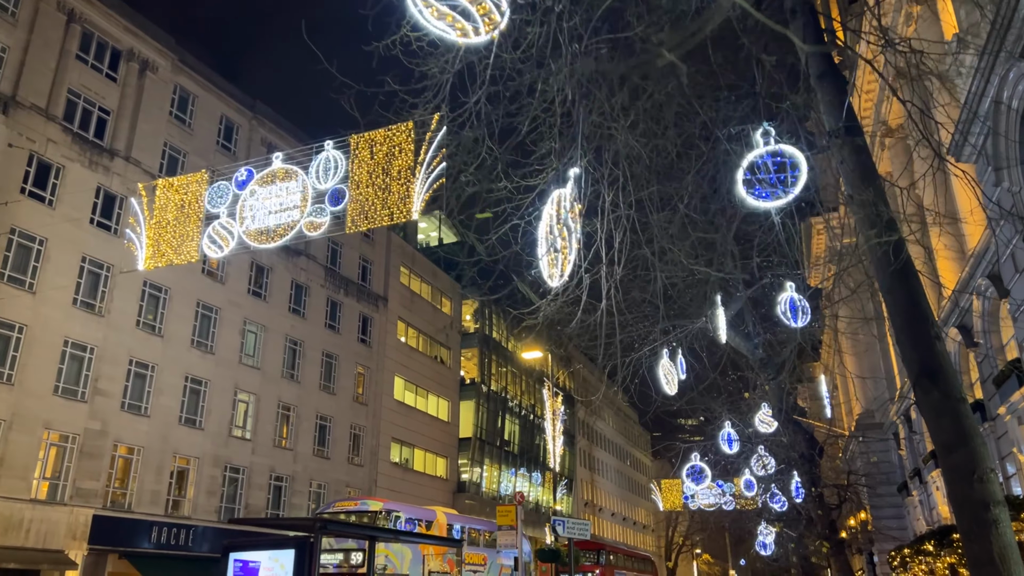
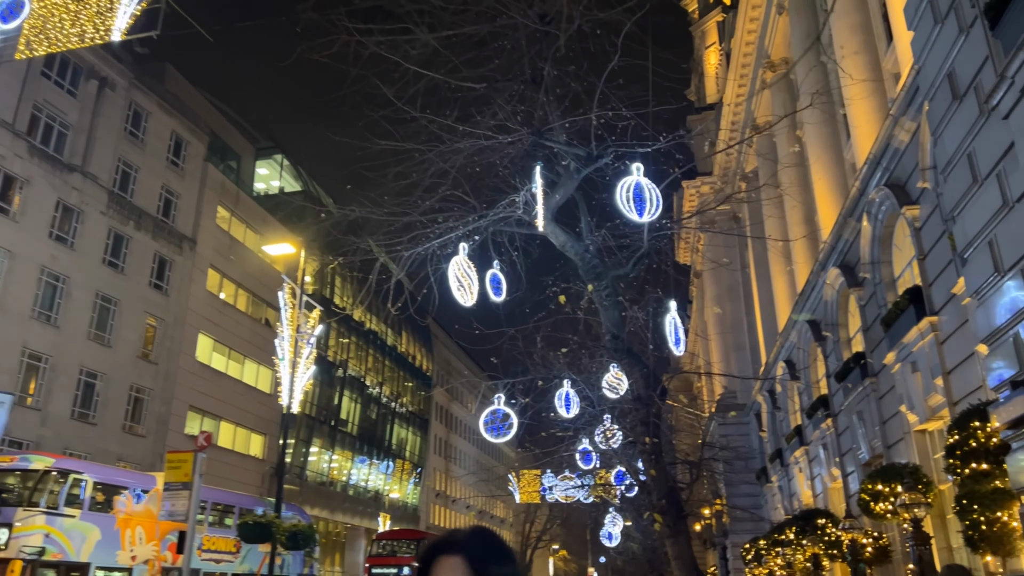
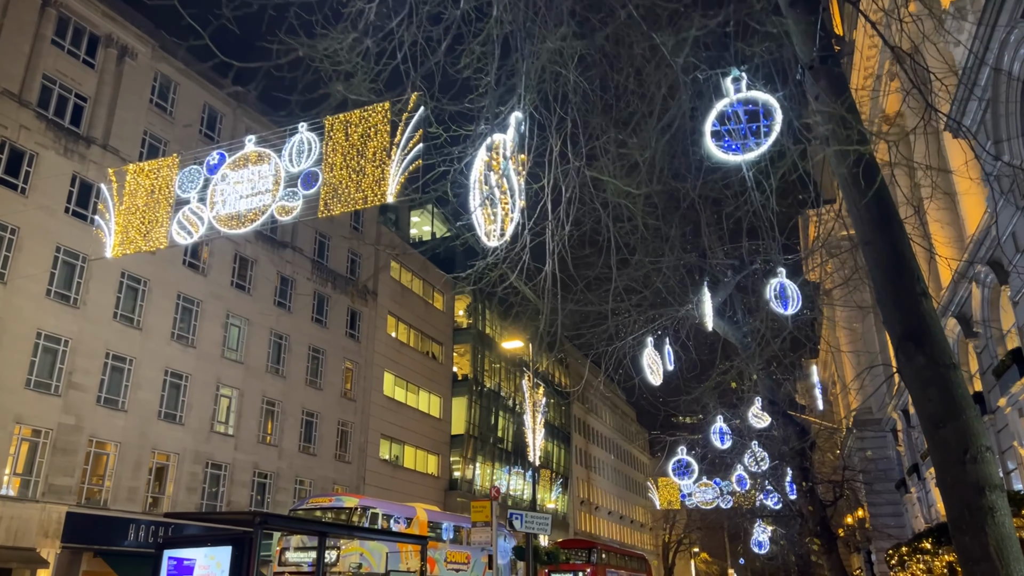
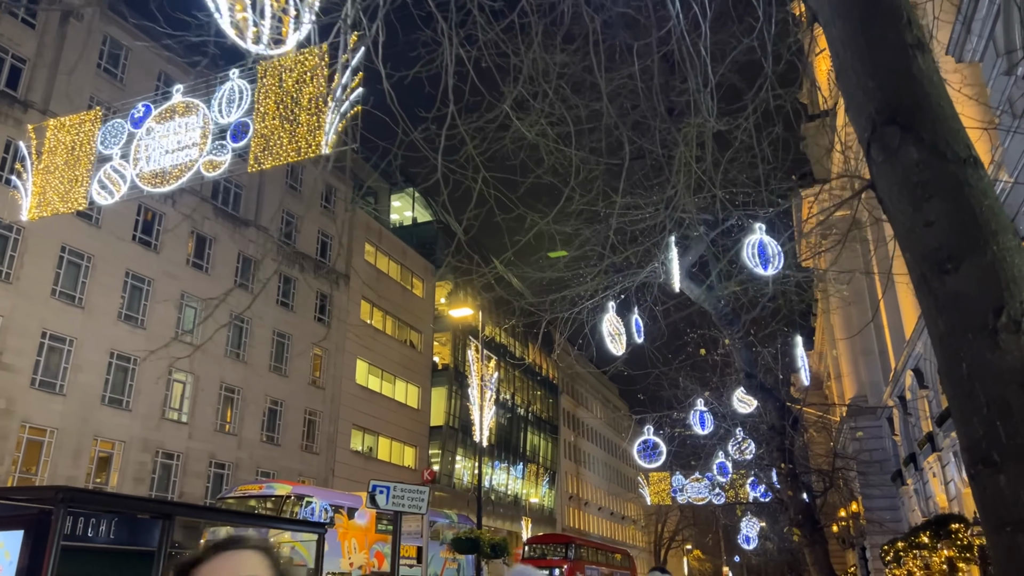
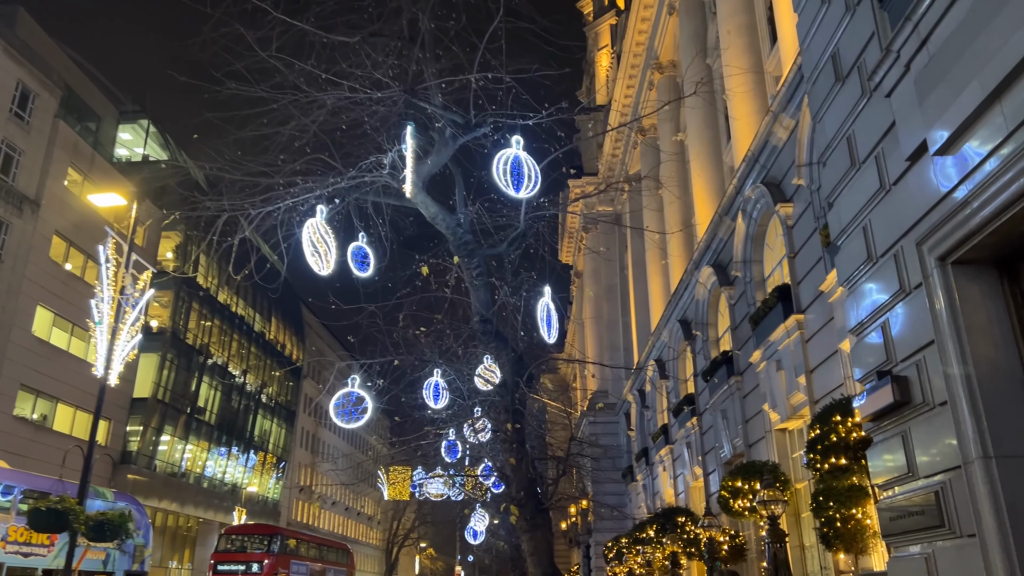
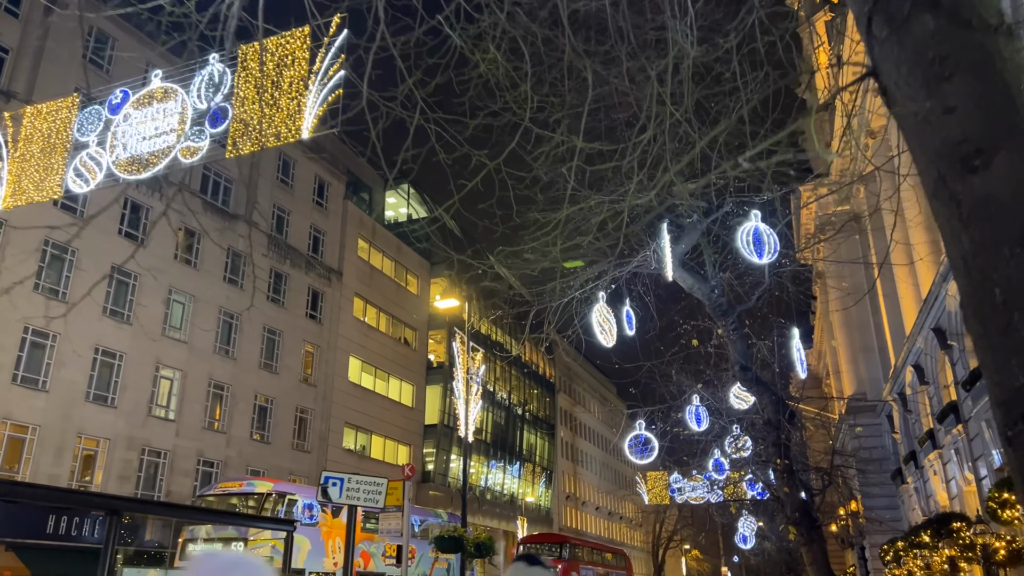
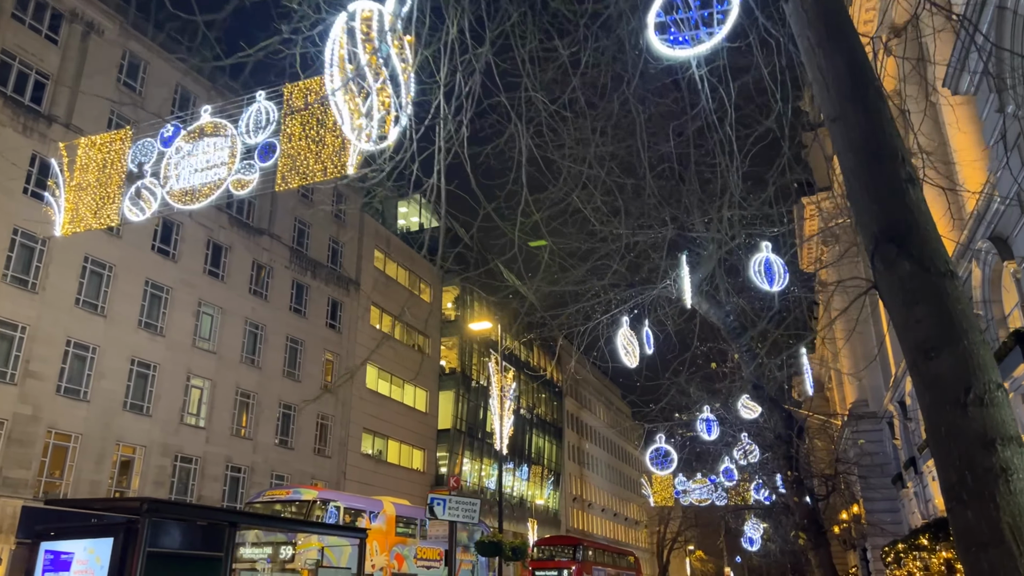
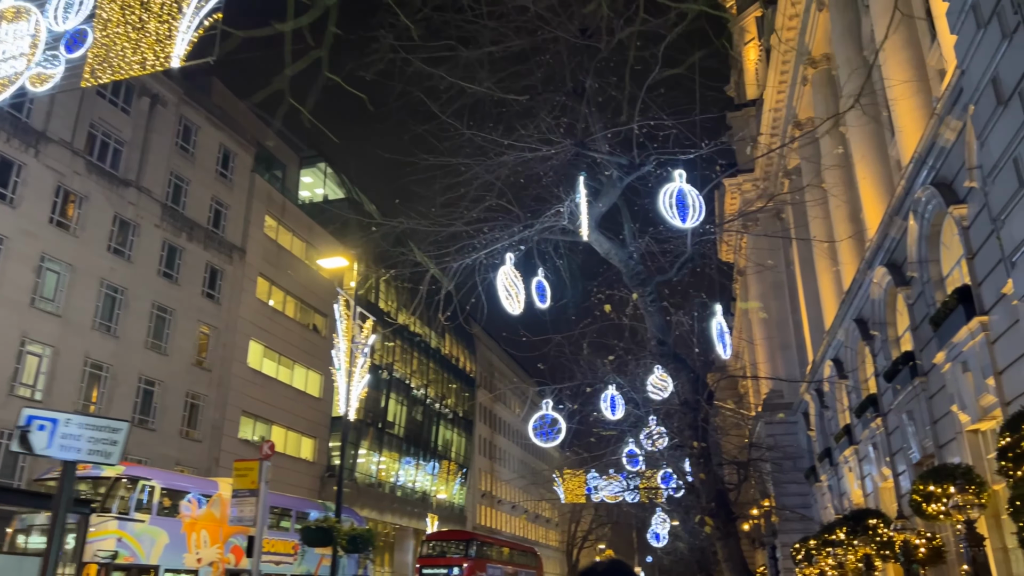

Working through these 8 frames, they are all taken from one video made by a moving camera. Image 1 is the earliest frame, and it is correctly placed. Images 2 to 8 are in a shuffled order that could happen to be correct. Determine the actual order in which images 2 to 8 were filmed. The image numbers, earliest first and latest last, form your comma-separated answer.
3, 7, 4, 6, 8, 2, 5
